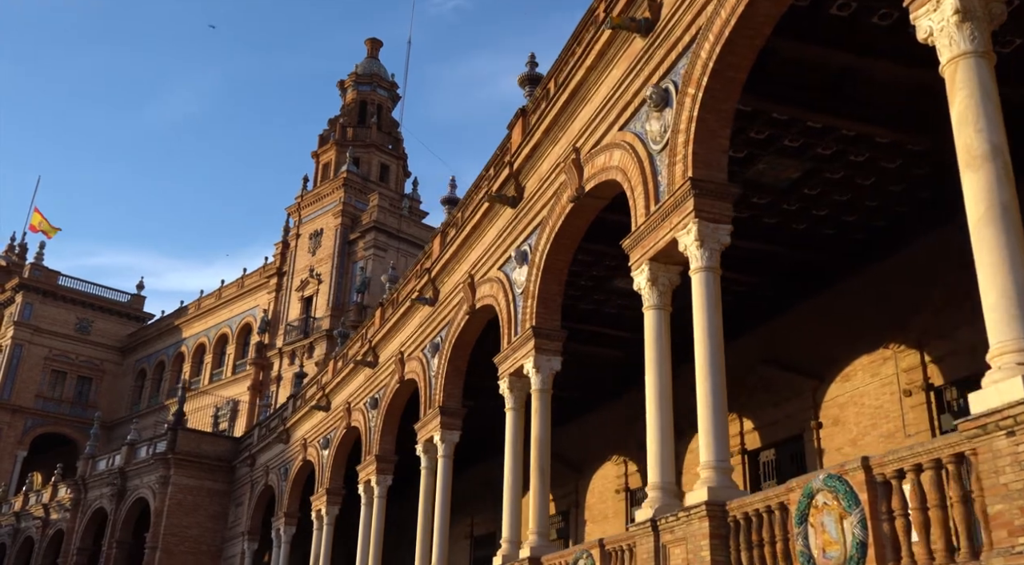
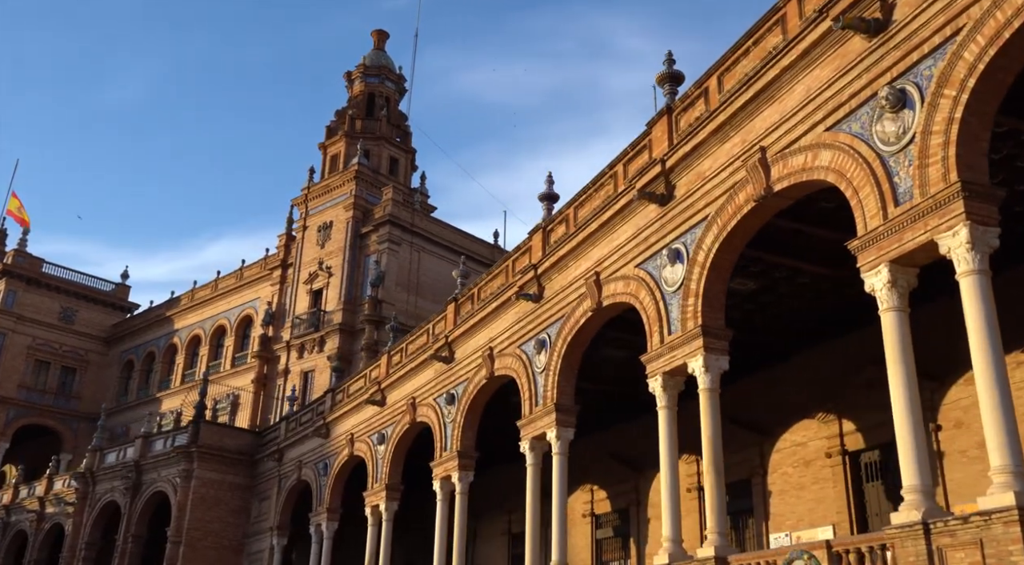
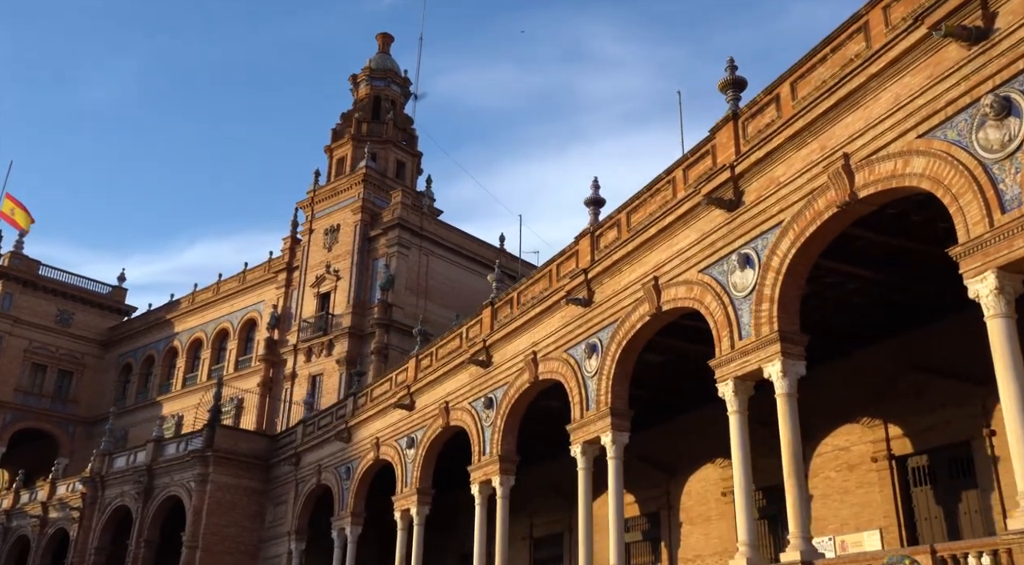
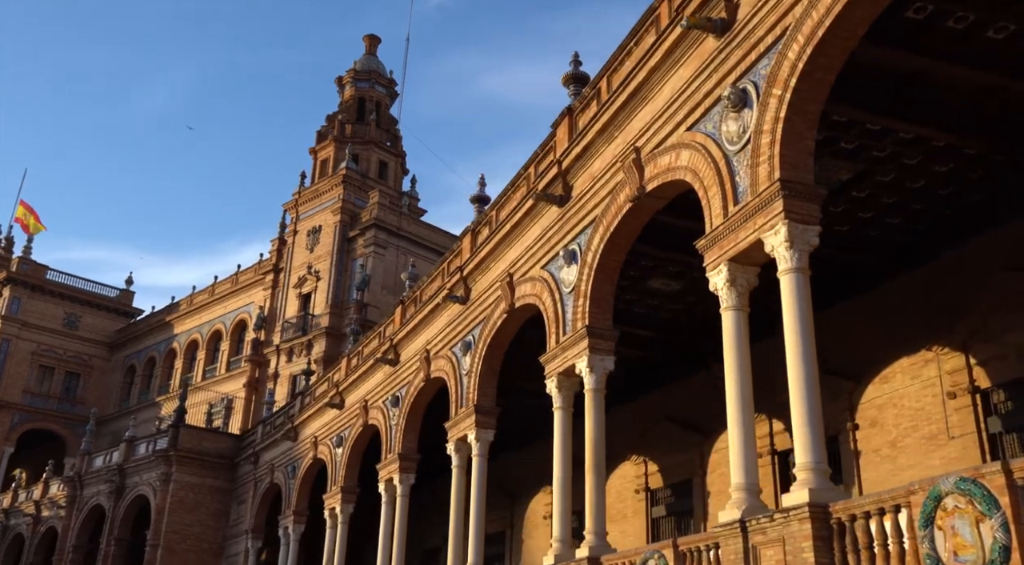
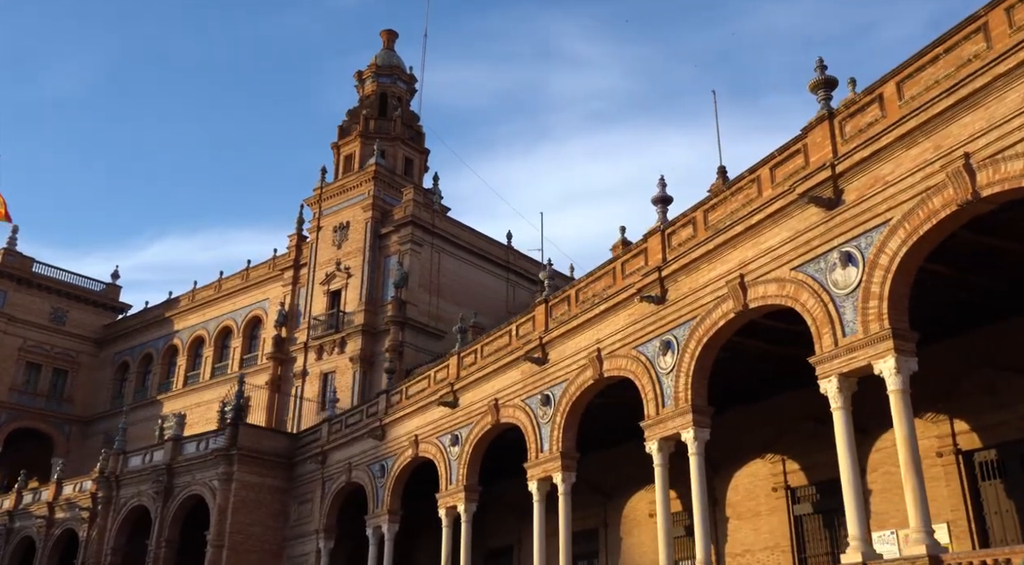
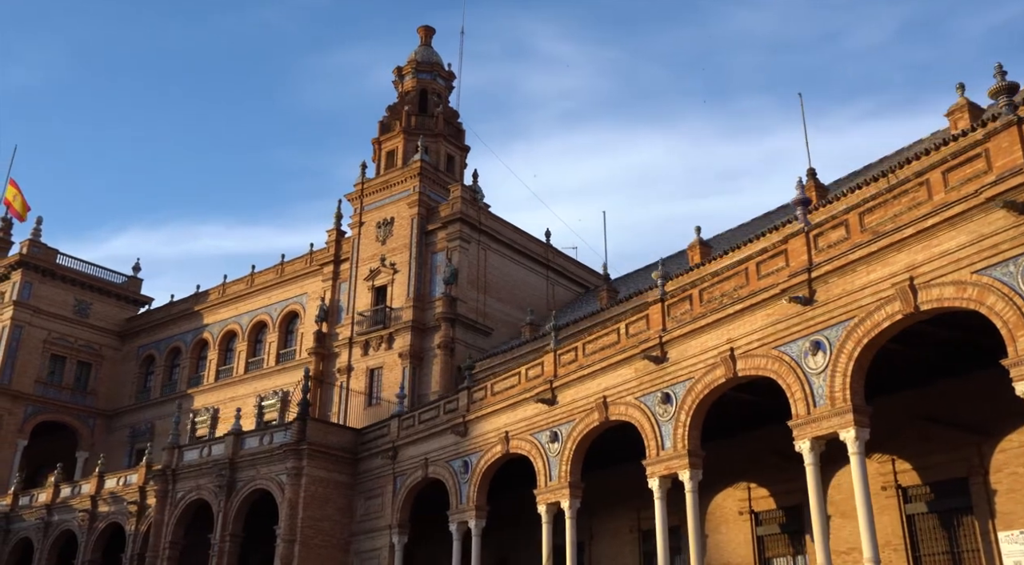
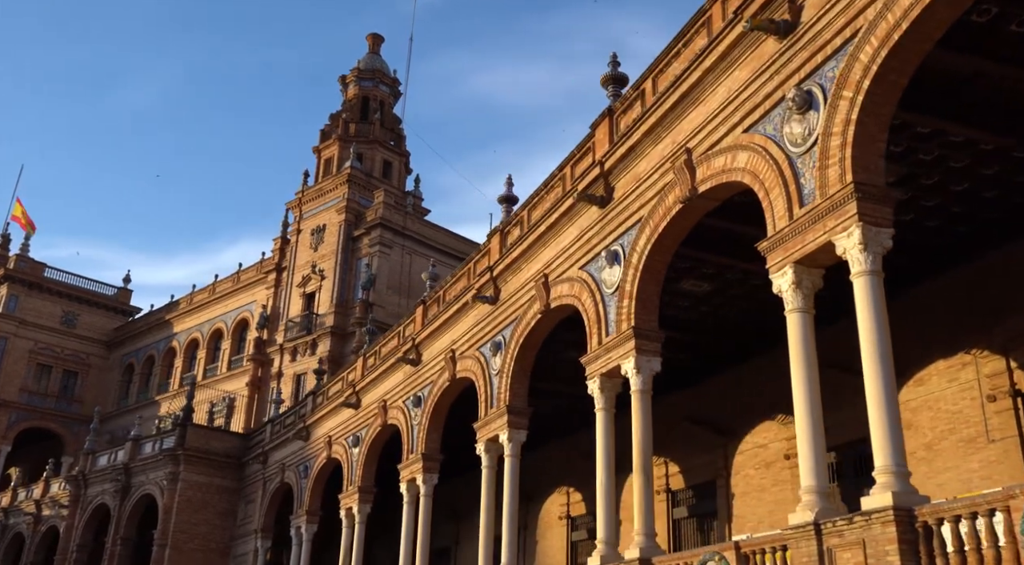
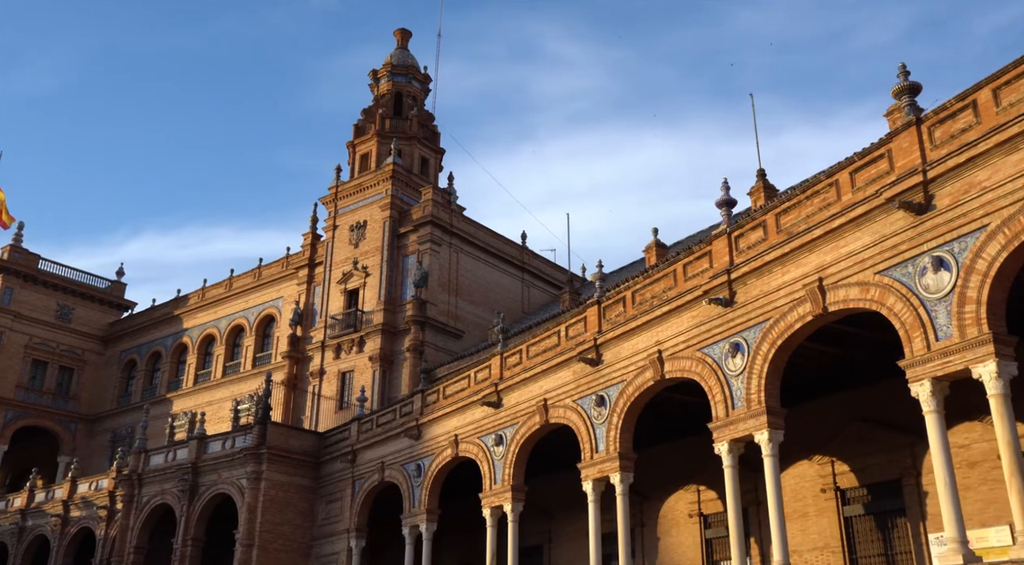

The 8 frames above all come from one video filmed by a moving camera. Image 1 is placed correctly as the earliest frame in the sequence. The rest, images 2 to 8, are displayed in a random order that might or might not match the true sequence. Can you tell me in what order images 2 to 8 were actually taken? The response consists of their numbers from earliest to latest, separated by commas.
4, 7, 2, 3, 5, 8, 6
